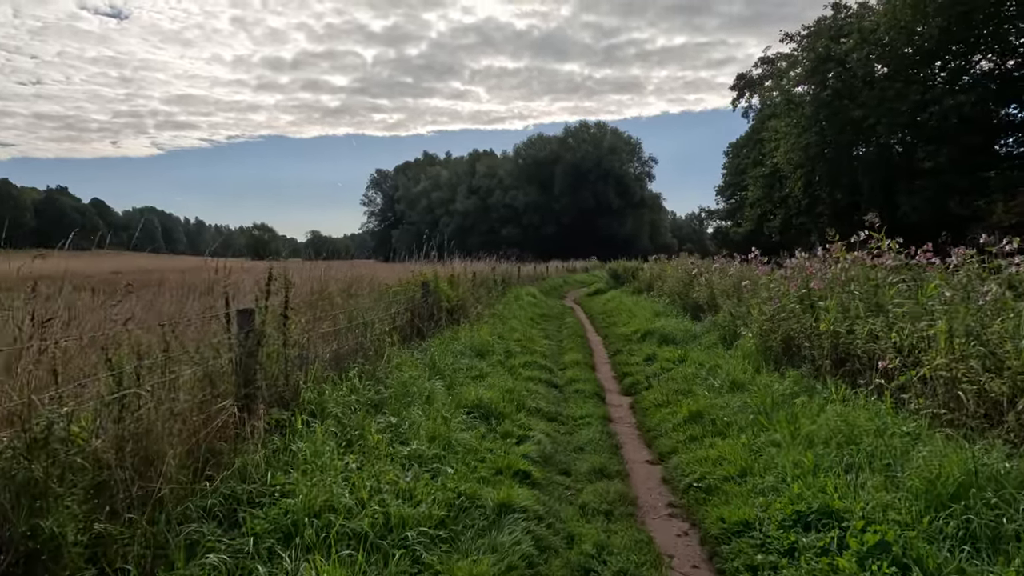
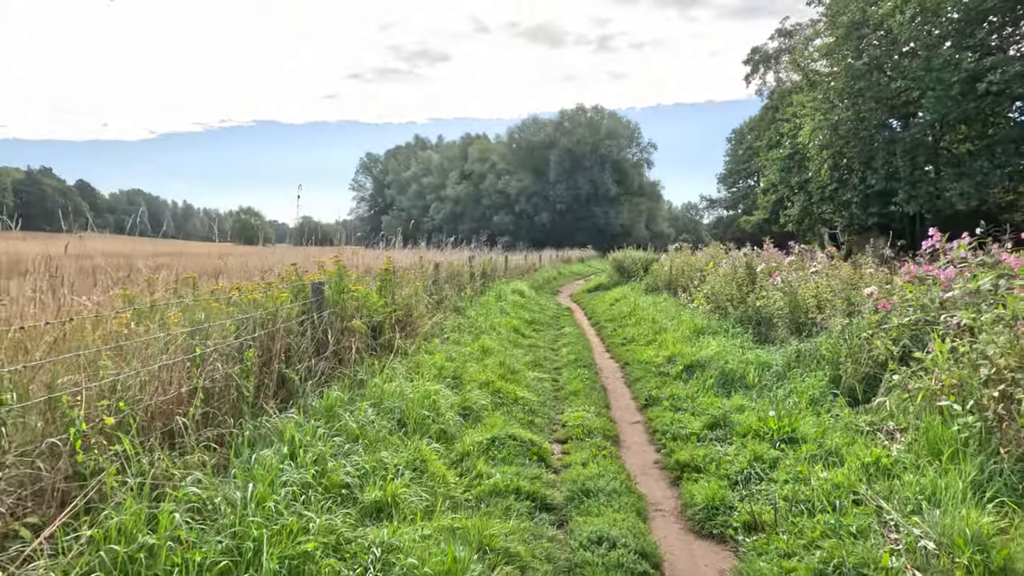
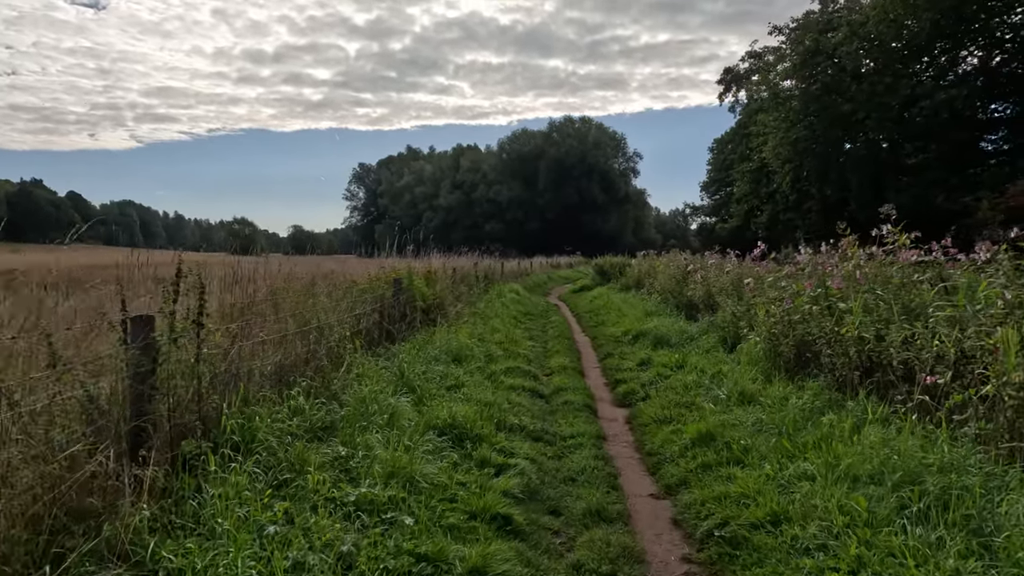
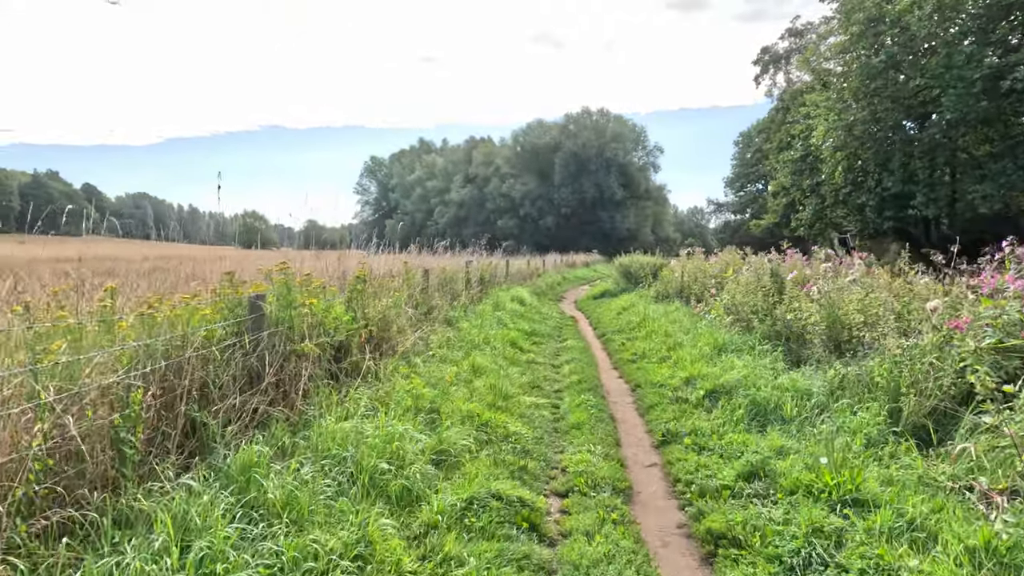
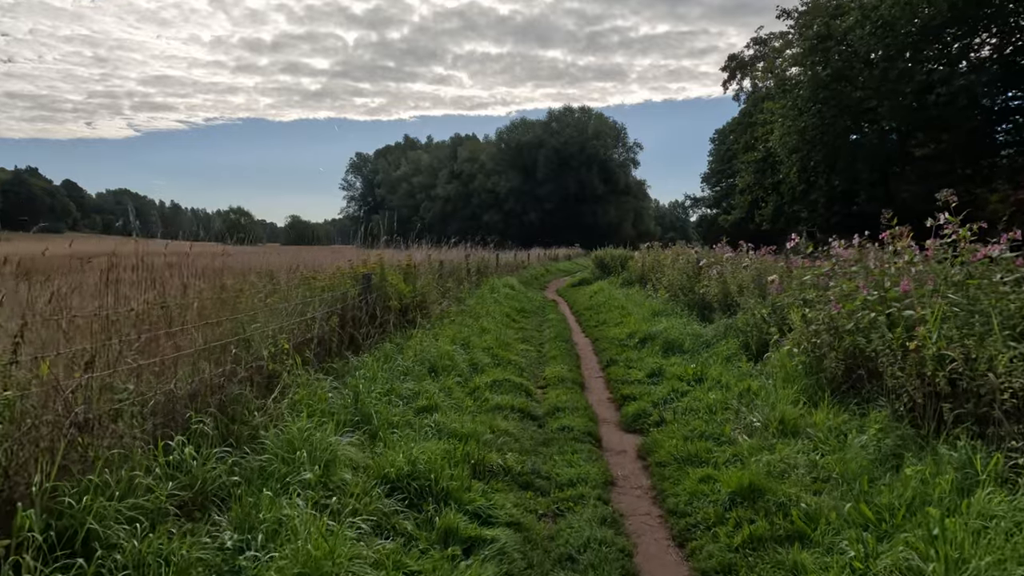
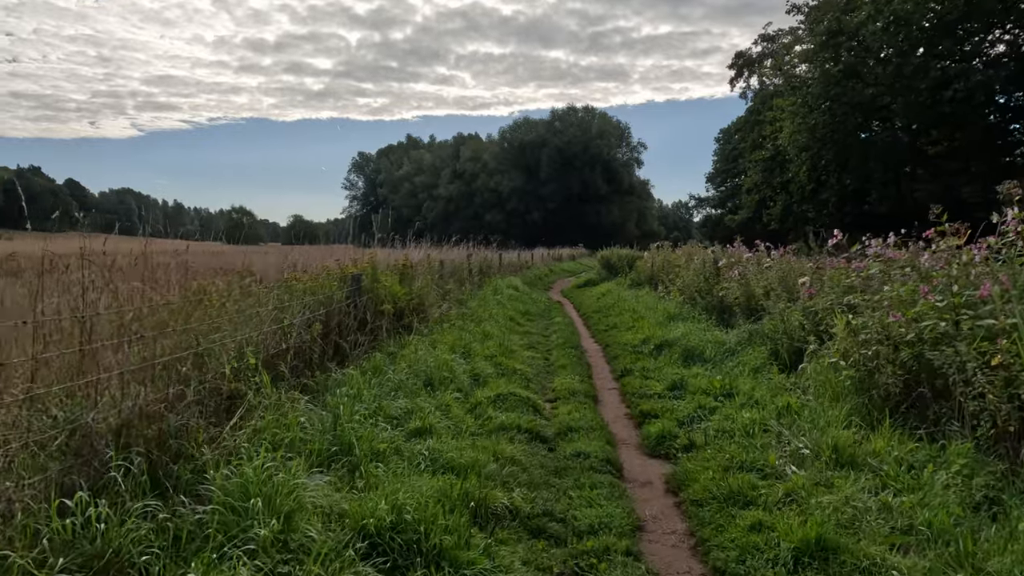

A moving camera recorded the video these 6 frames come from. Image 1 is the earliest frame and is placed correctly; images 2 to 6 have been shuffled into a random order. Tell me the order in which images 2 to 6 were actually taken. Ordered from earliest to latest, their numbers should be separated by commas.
3, 5, 6, 2, 4
